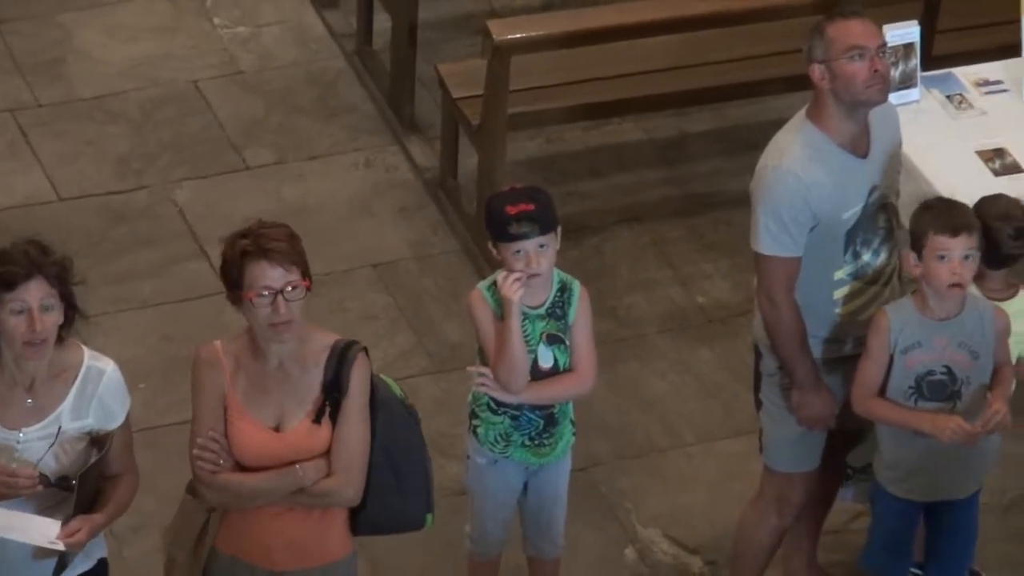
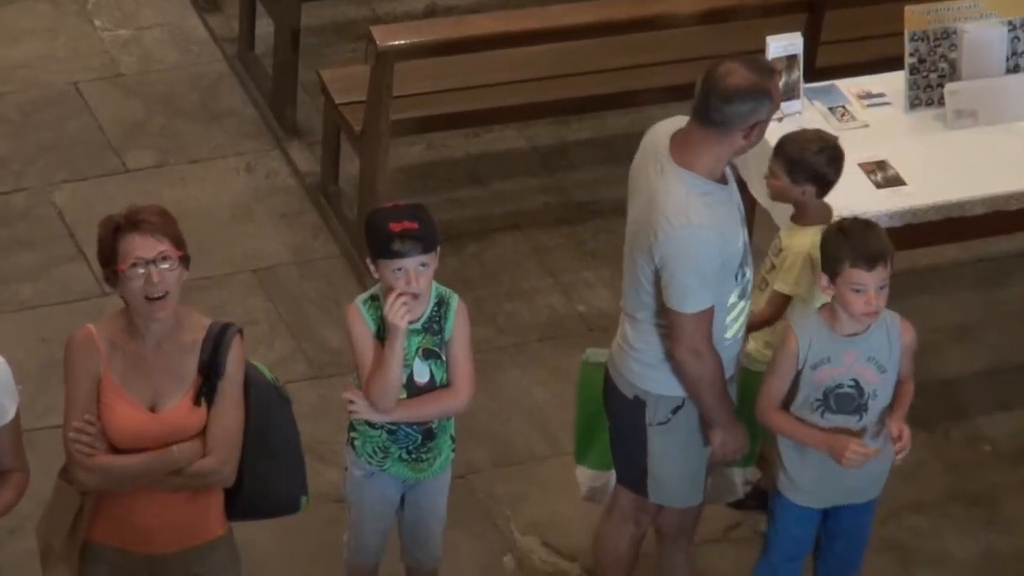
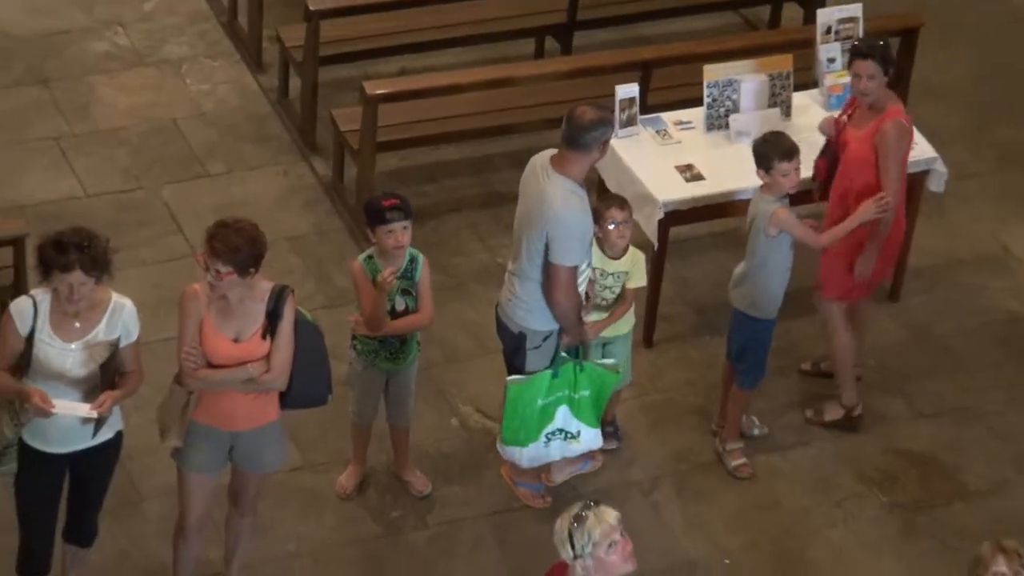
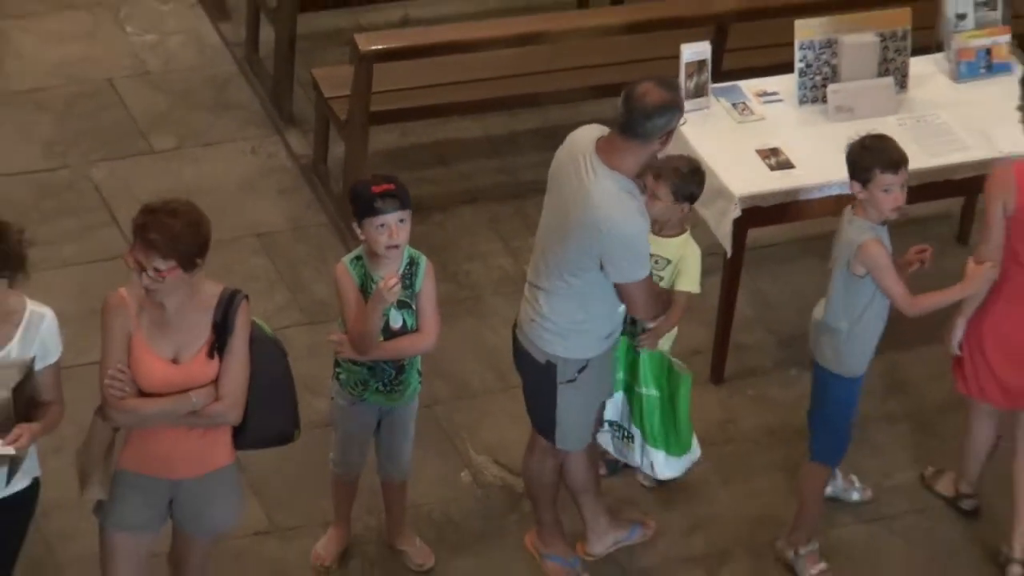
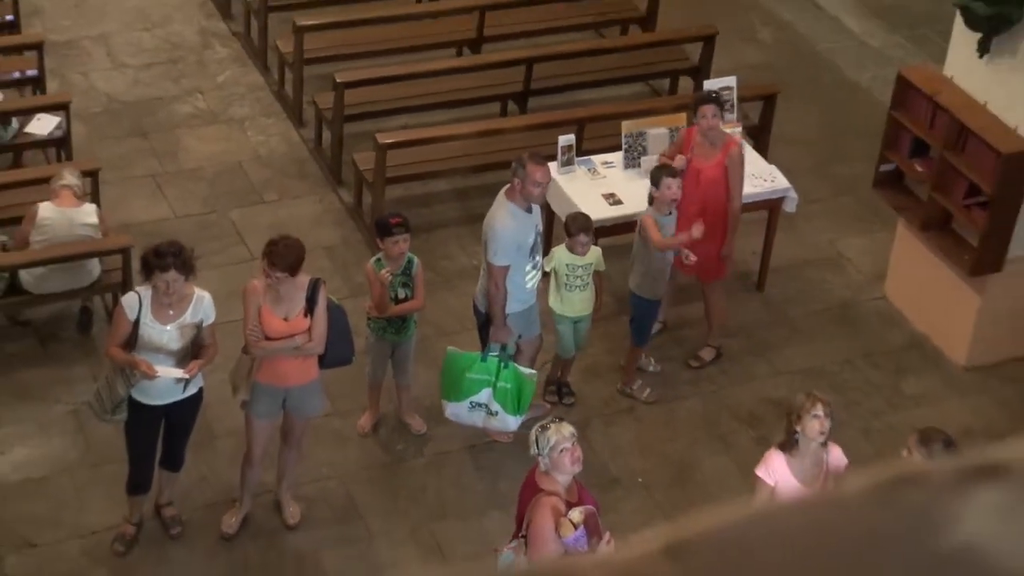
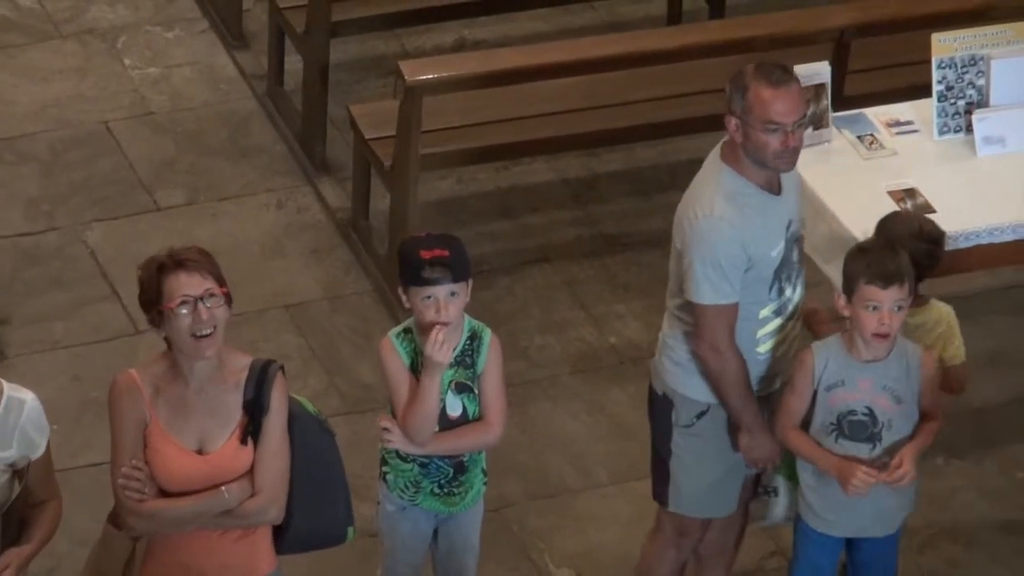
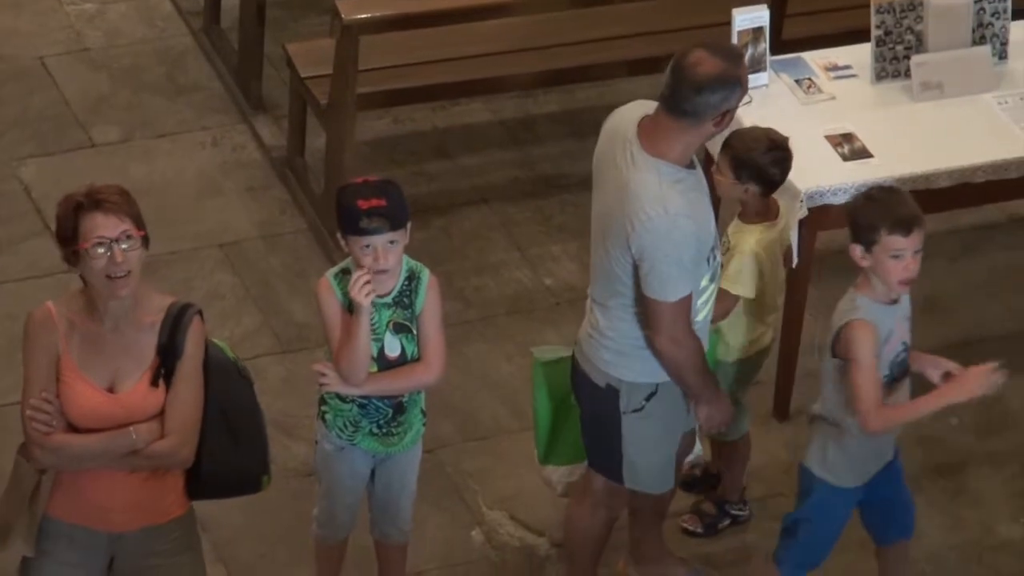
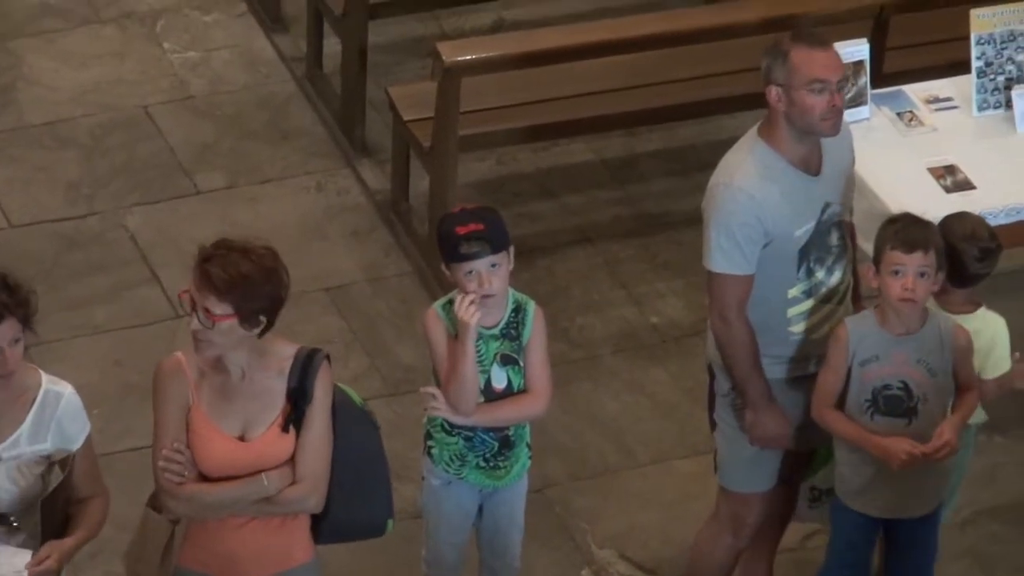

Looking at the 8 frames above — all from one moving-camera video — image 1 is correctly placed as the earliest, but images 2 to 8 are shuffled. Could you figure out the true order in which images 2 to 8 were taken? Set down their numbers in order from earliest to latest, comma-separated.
8, 6, 2, 7, 4, 3, 5
